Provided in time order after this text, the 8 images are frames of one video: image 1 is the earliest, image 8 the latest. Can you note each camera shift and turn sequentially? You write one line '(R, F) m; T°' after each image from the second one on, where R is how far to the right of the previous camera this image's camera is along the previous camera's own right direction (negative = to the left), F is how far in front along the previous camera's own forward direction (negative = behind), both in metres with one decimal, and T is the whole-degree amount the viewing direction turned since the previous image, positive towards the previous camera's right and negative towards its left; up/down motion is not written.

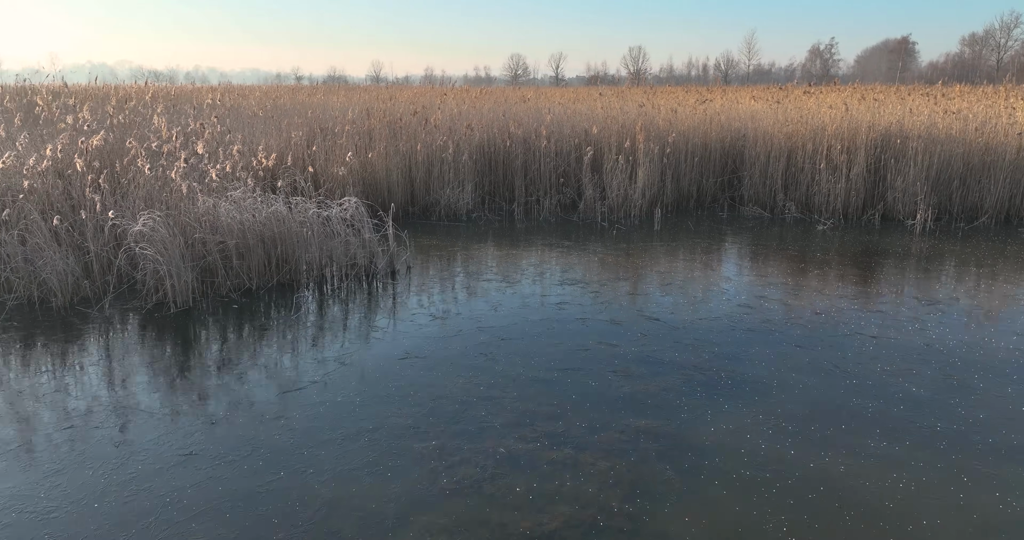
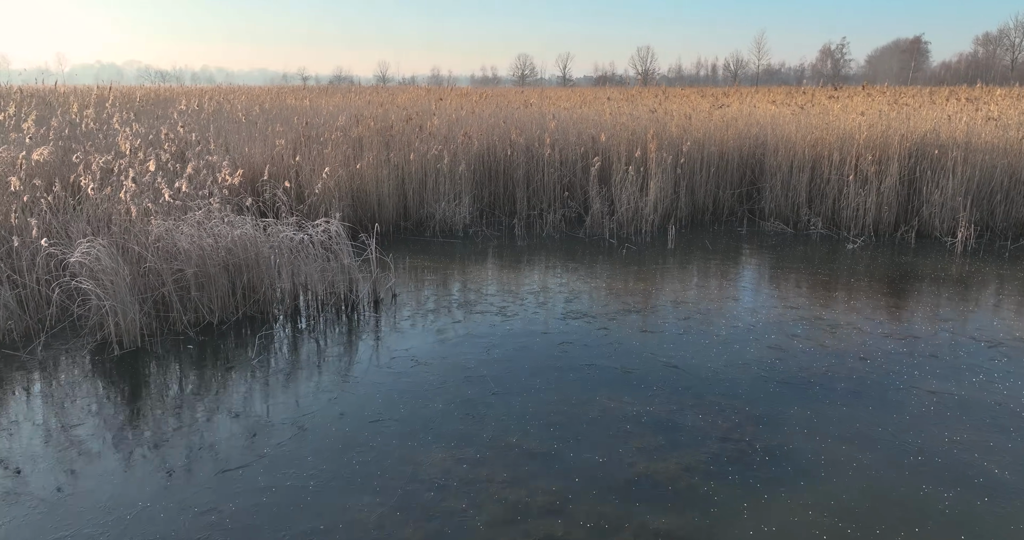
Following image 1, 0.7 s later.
(+0.1, +0.6) m; -1°
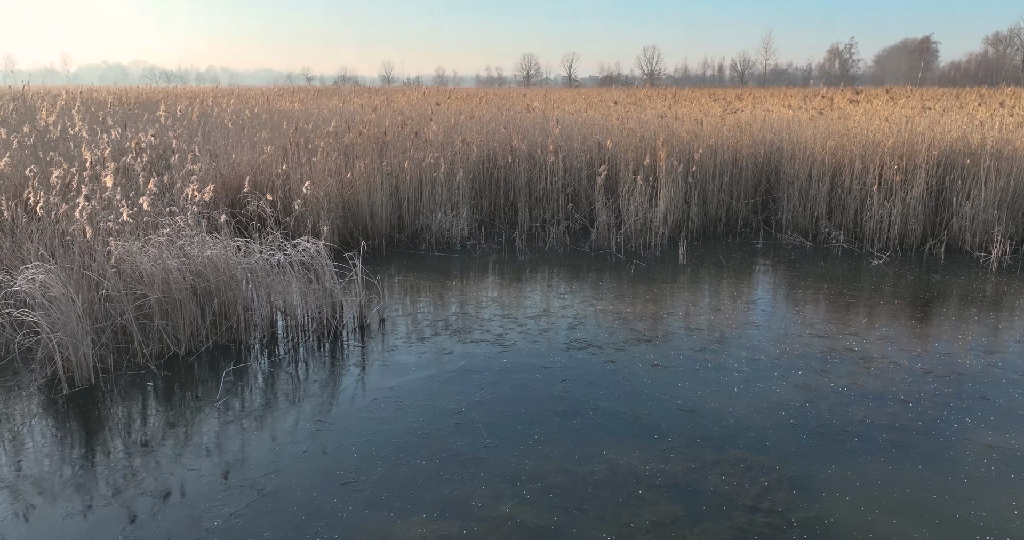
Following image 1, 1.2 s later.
(0.0, +0.4) m; 0°
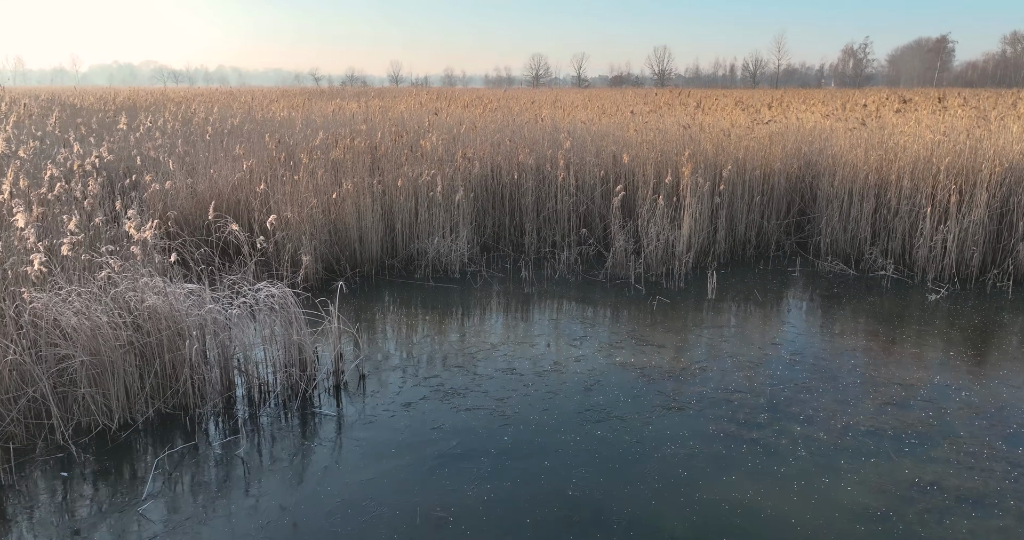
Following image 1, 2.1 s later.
(0.0, +0.7) m; -1°
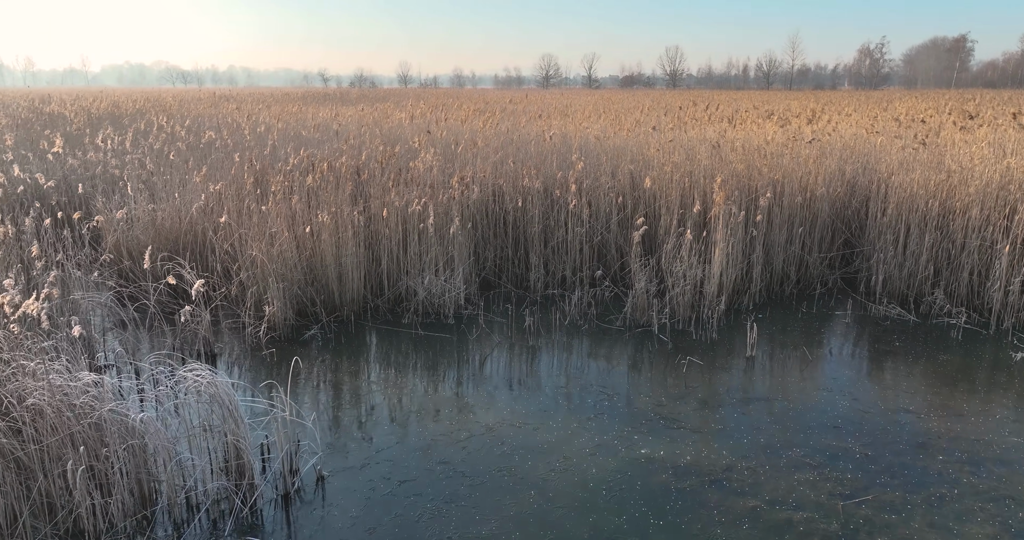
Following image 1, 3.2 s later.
(0.0, +0.8) m; -1°
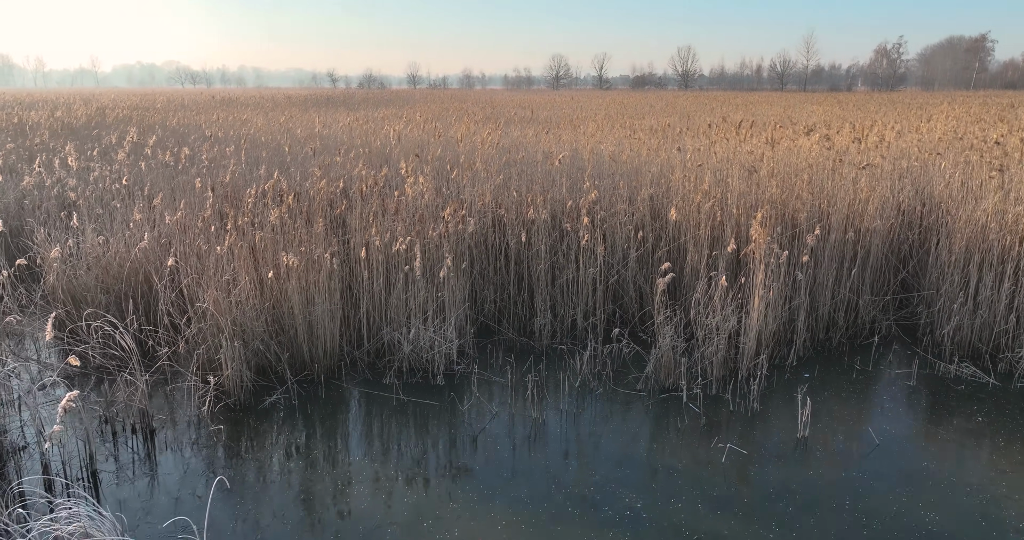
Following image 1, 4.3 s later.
(+0.1, +0.8) m; -1°
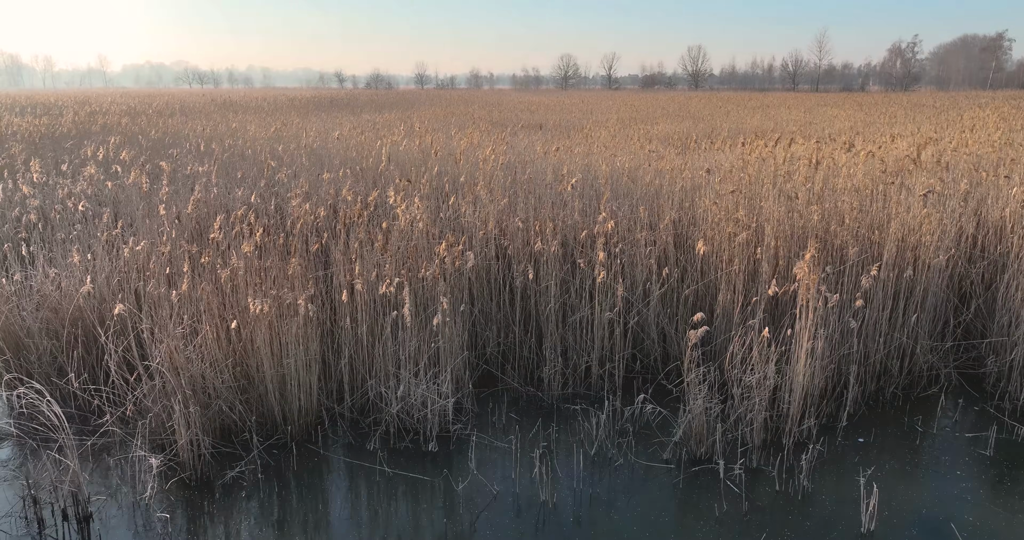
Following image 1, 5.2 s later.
(0.0, +0.6) m; -1°
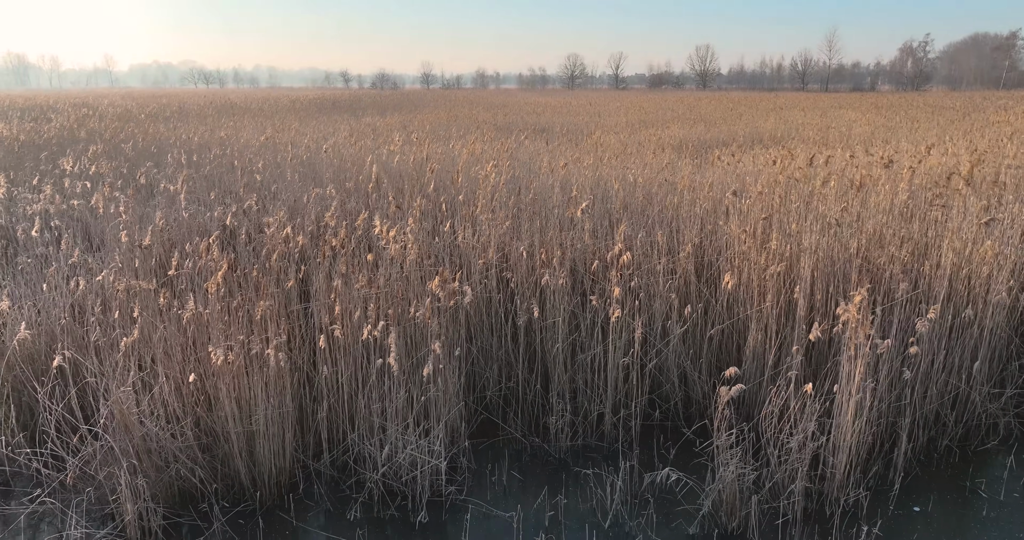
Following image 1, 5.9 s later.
(0.0, +0.5) m; 0°
